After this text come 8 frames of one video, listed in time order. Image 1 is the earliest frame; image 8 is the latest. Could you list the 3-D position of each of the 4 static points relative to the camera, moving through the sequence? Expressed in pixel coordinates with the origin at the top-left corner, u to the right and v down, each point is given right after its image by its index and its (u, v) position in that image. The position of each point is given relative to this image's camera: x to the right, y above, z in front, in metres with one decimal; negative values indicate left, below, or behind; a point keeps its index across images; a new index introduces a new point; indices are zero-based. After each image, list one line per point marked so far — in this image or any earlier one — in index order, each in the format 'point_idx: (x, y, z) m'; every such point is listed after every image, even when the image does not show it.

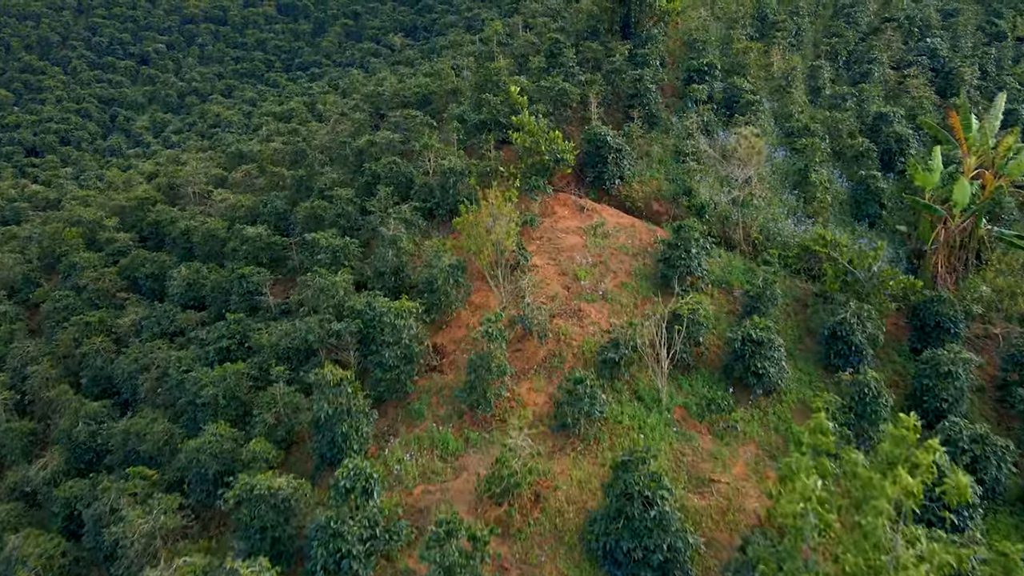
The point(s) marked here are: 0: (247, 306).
0: (-6.1, -0.4, +15.3) m
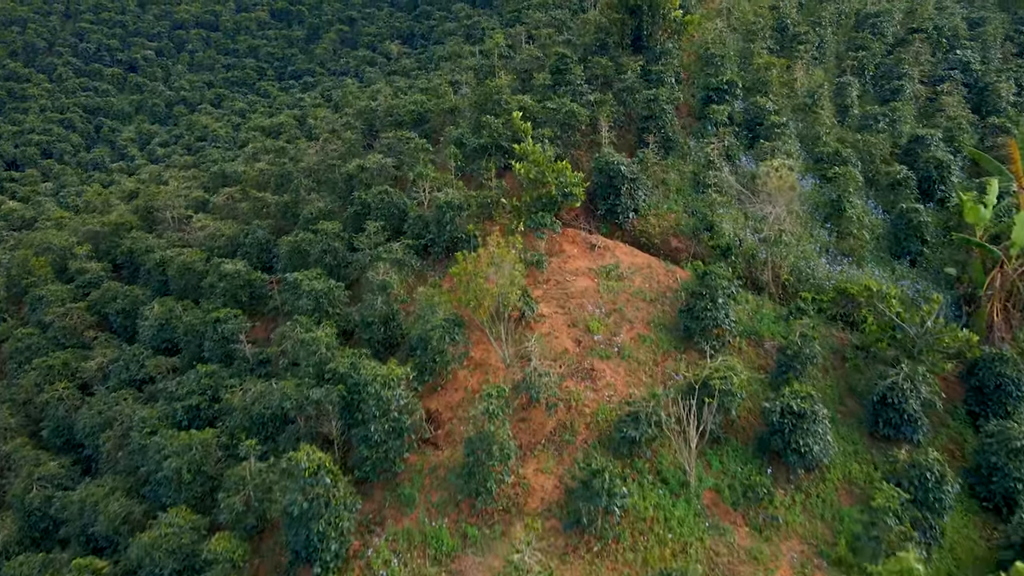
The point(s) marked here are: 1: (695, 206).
0: (-6.0, -1.3, +13.8) m
1: (+4.1, +1.8, +14.7) m
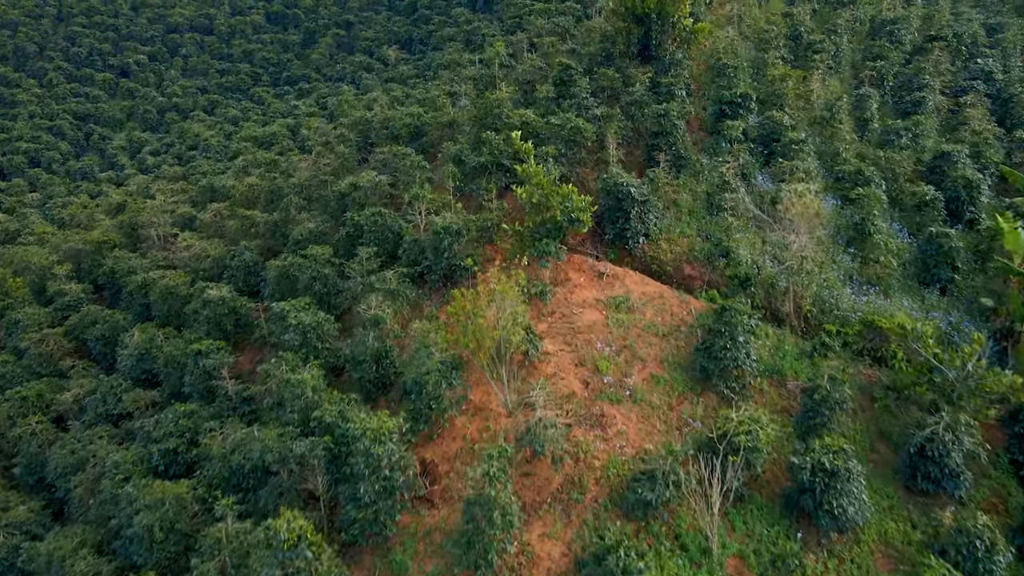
0: (-6.0, -1.9, +12.9) m
1: (+4.1, +1.2, +13.8) m
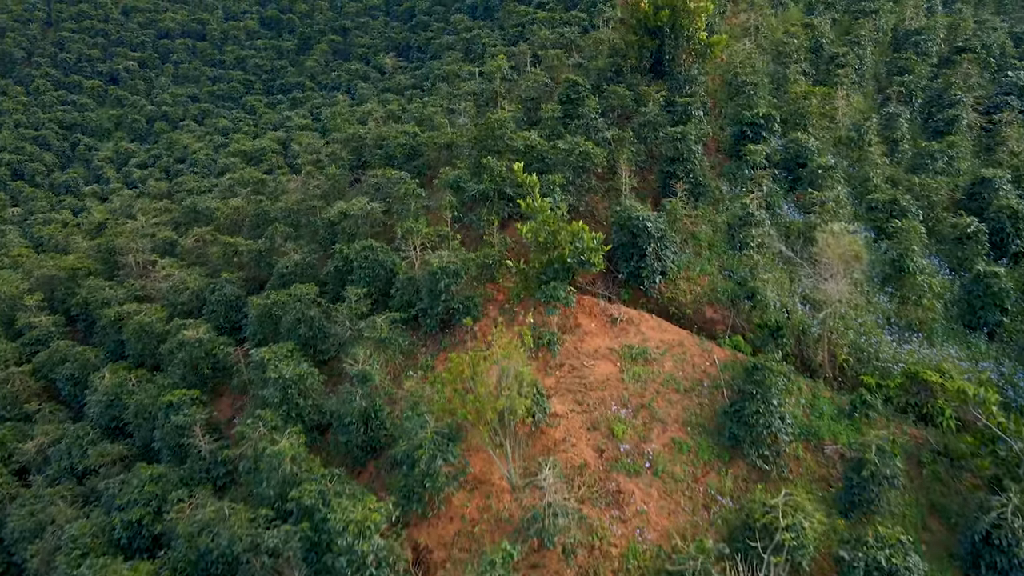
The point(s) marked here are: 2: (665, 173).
0: (-5.9, -2.8, +11.6) m
1: (+4.2, +0.4, +12.6) m
2: (+3.3, +2.4, +14.1) m
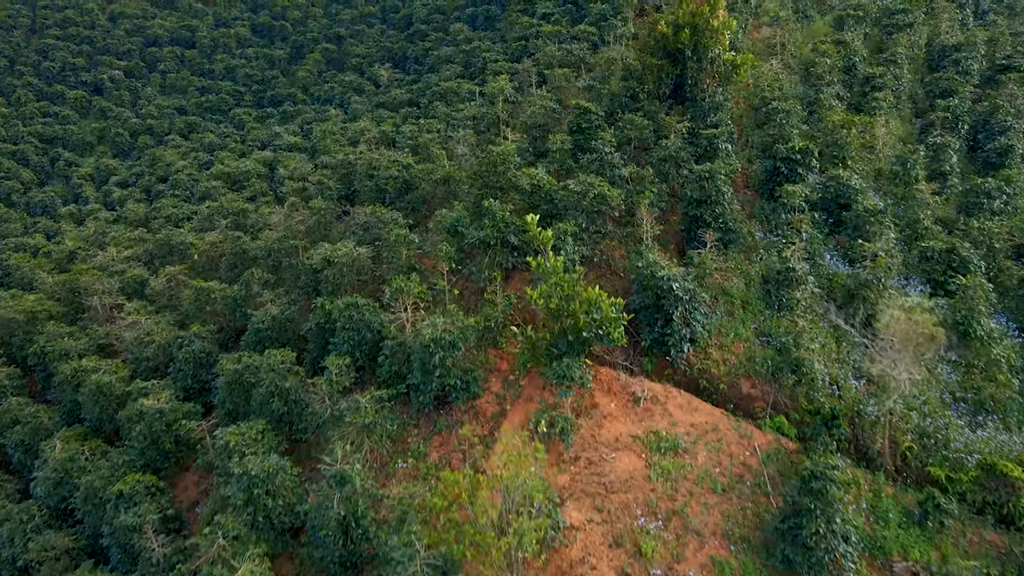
0: (-5.8, -3.9, +10.0) m
1: (+4.3, -0.7, +10.9) m
2: (+3.3, +1.3, +12.4) m
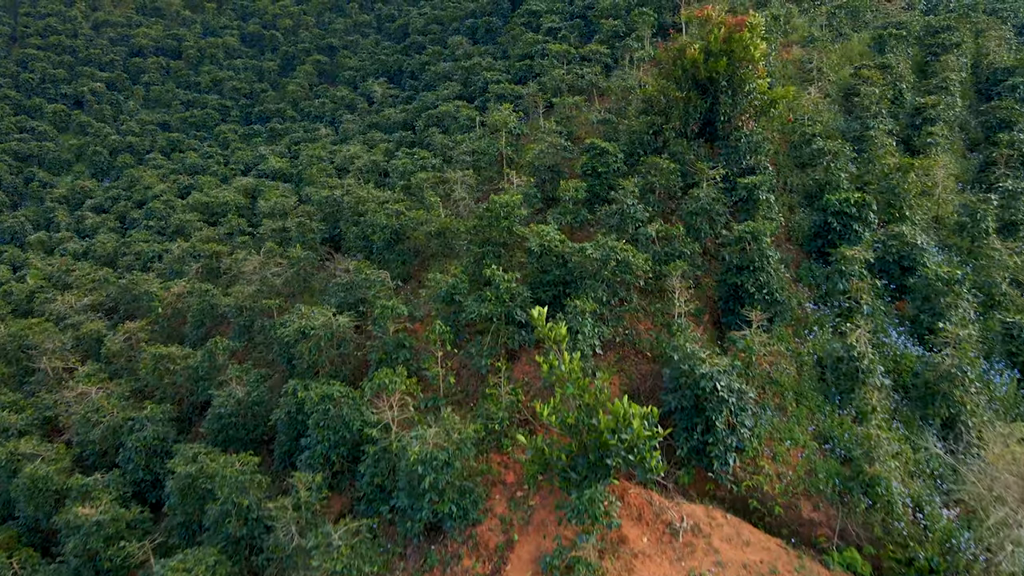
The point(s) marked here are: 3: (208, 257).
0: (-5.7, -5.1, +8.1) m
1: (+4.4, -2.0, +9.0) m
2: (+3.4, 0.0, +10.5) m
3: (-7.6, +0.8, +16.5) m
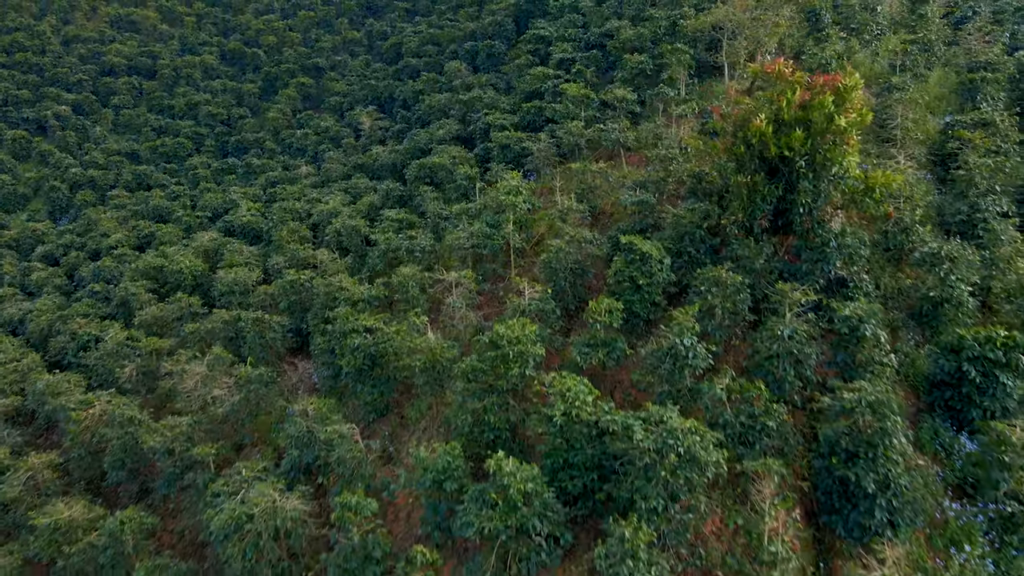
0: (-5.6, -7.3, +5.0) m
1: (+4.5, -4.1, +5.9) m
2: (+3.6, -2.1, +7.4) m
3: (-7.4, -1.3, +13.4) m
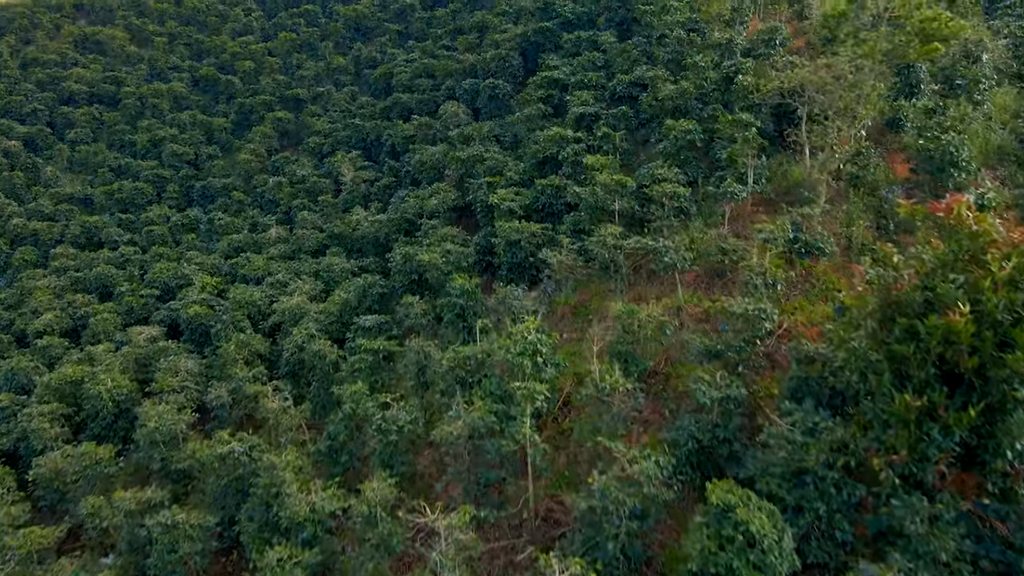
0: (-5.4, -9.9, +1.3) m
1: (+4.7, -6.7, +2.2) m
2: (+3.8, -4.7, +3.7) m
3: (-7.2, -3.9, +9.8) m
